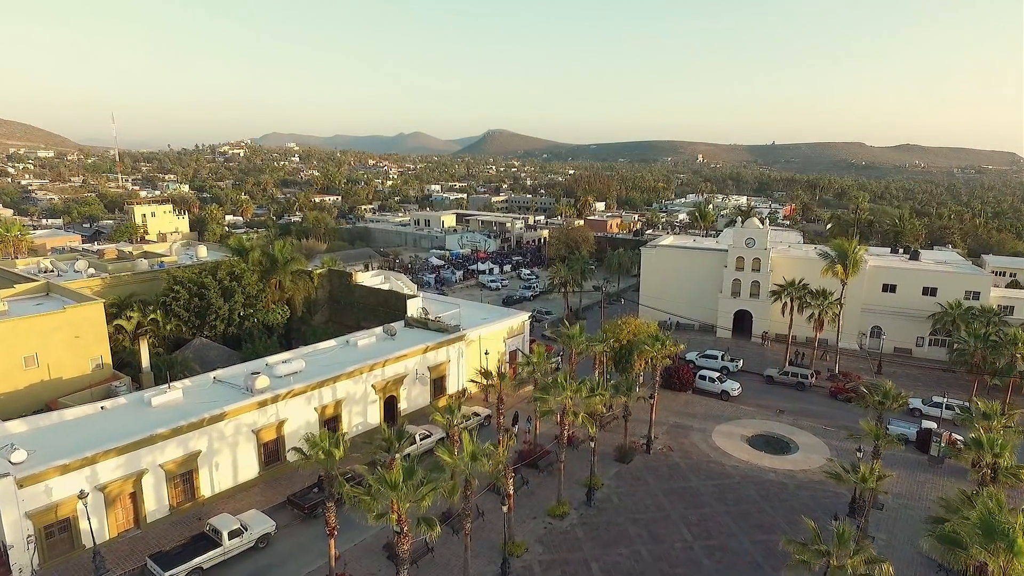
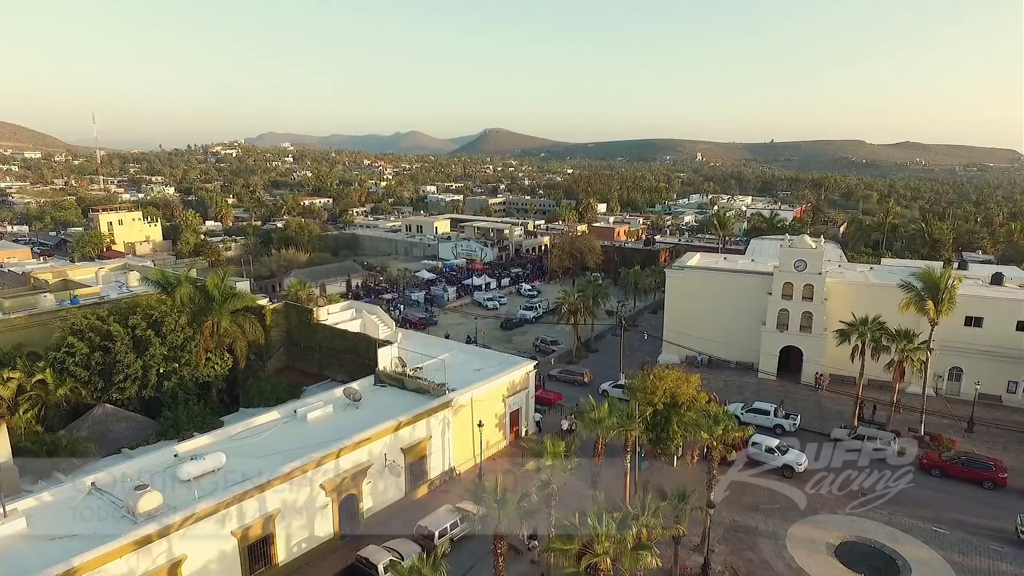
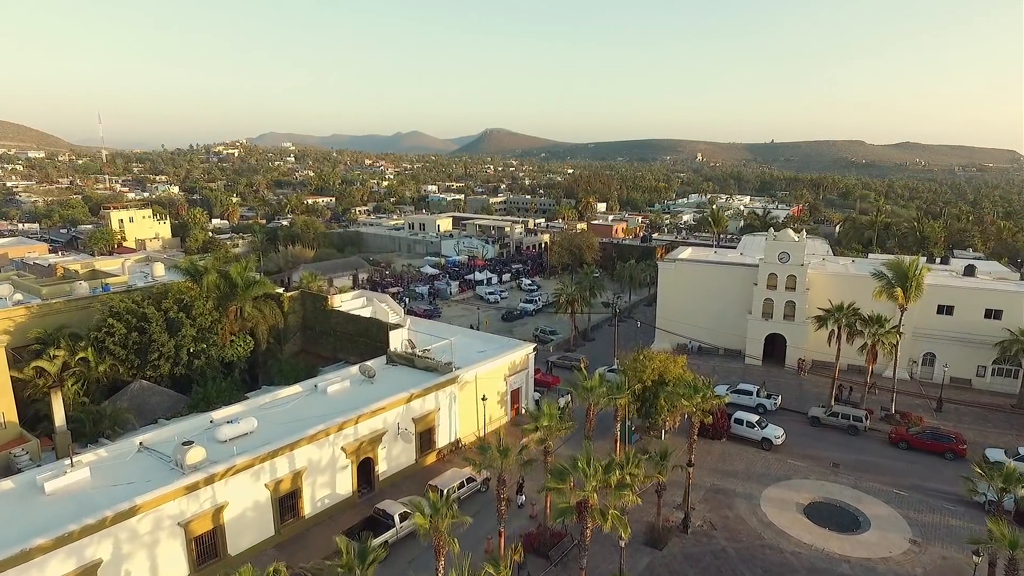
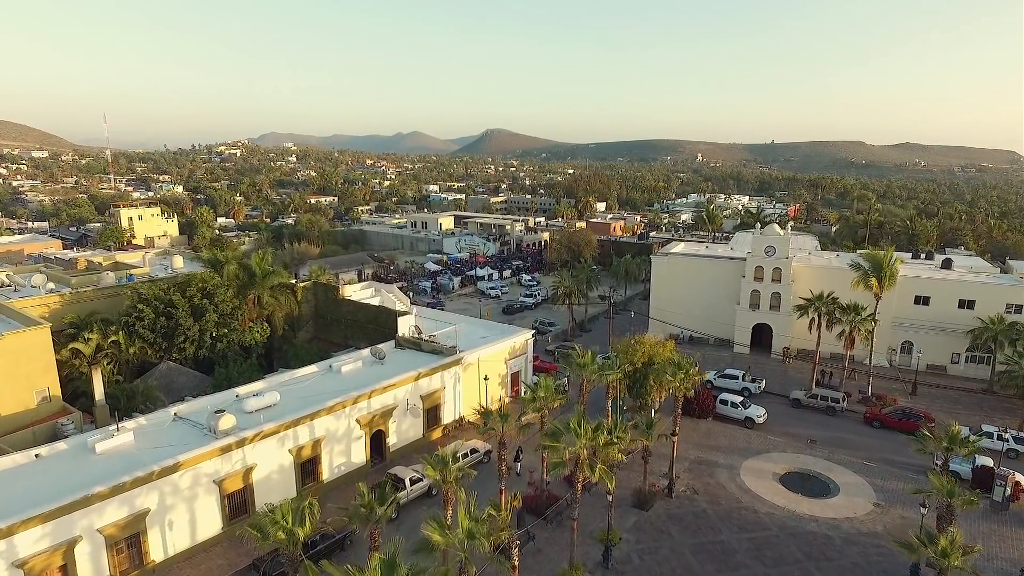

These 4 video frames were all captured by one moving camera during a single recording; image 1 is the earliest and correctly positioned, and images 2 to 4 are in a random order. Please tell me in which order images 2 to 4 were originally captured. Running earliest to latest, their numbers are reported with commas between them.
4, 3, 2
